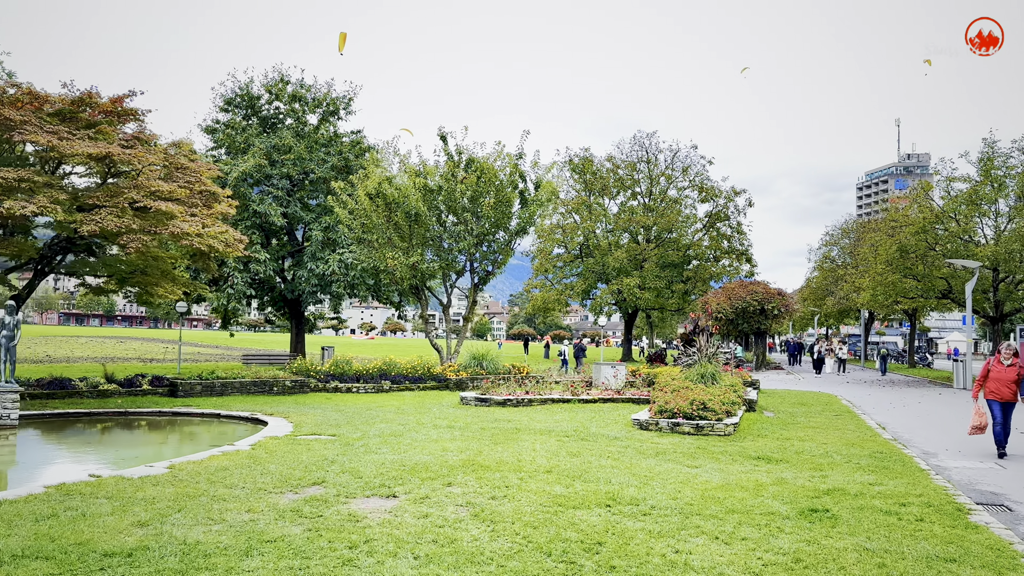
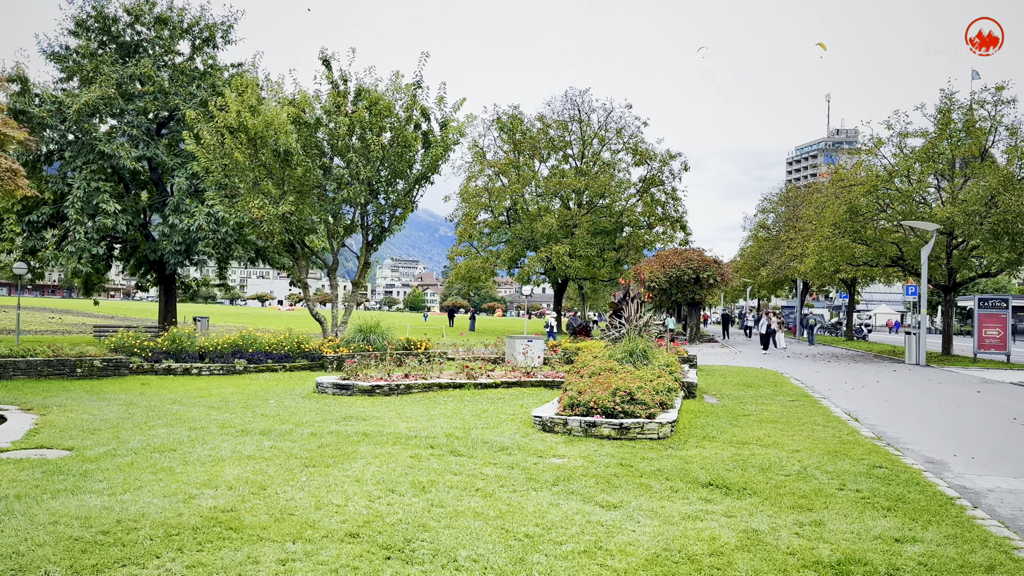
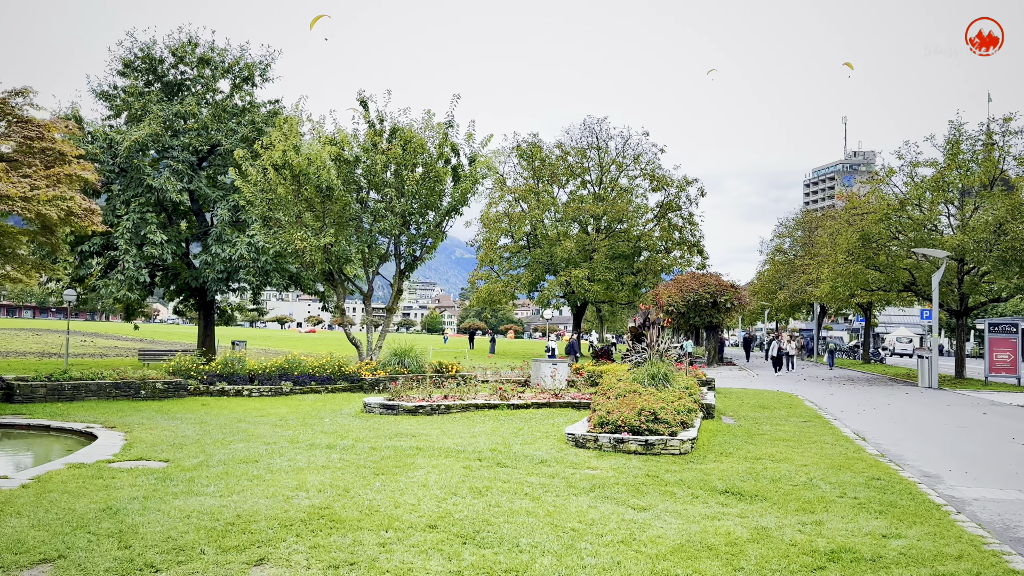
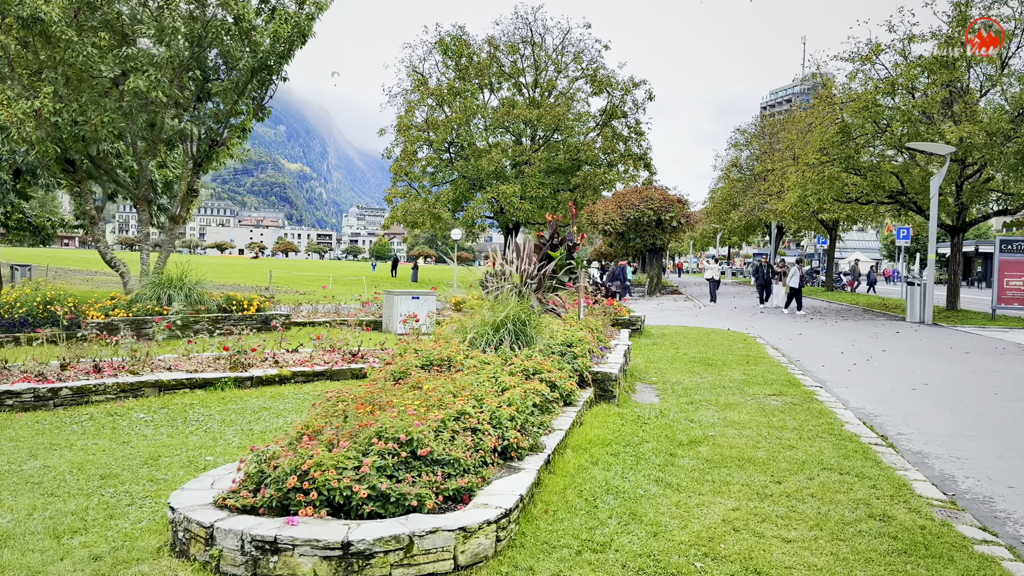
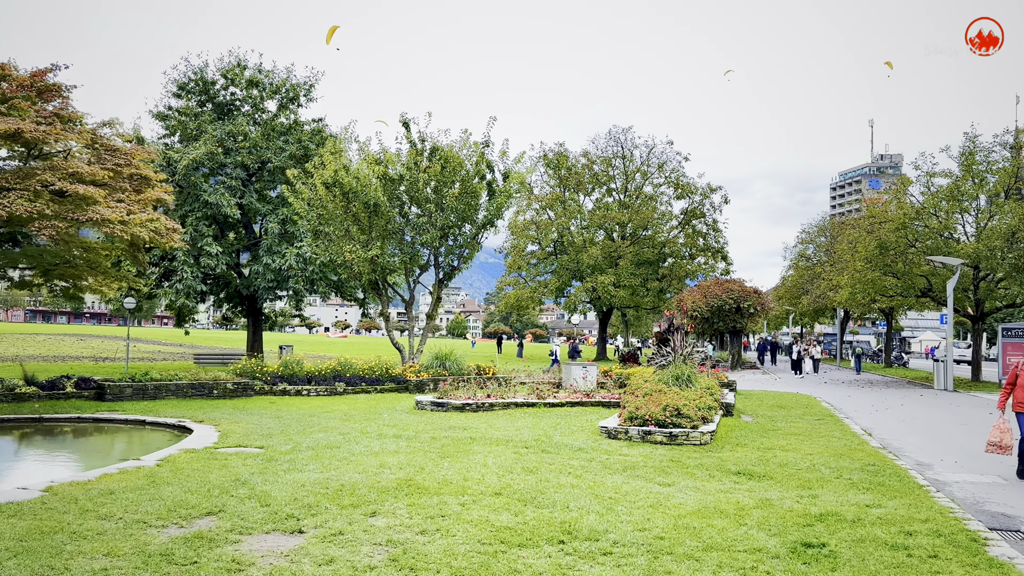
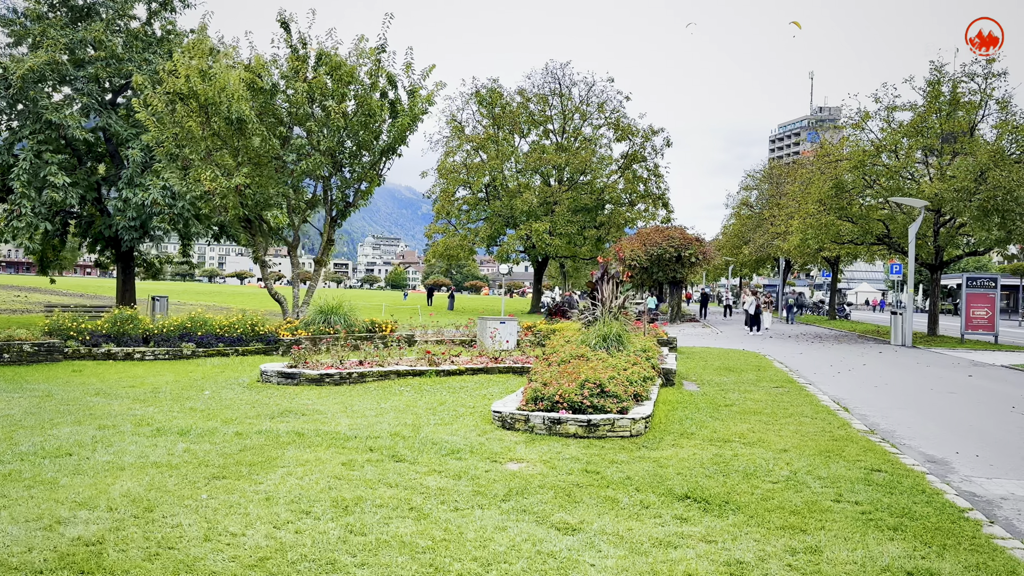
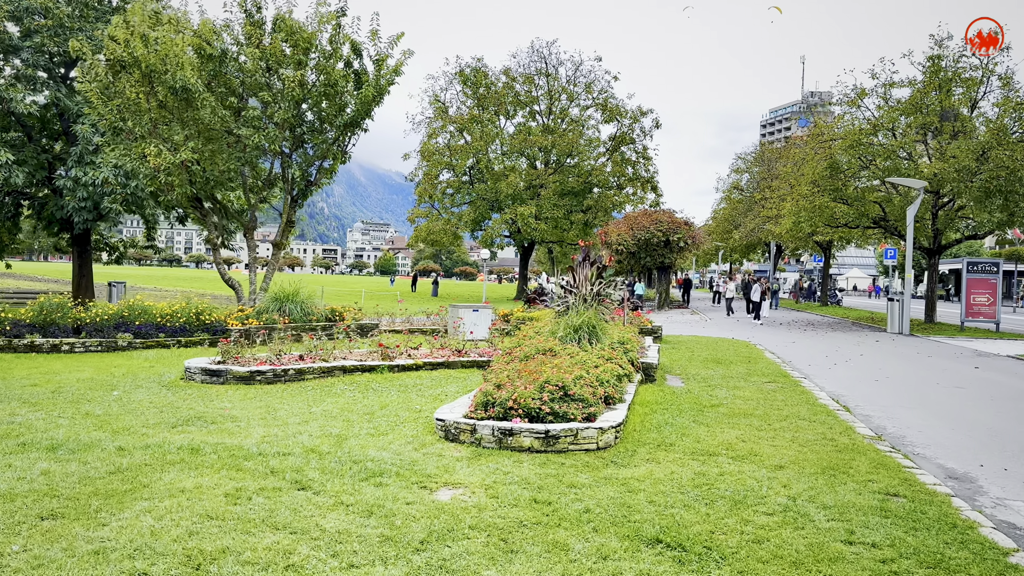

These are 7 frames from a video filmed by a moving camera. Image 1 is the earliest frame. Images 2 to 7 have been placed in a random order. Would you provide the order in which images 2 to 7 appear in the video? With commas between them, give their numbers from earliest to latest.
5, 3, 2, 6, 7, 4
